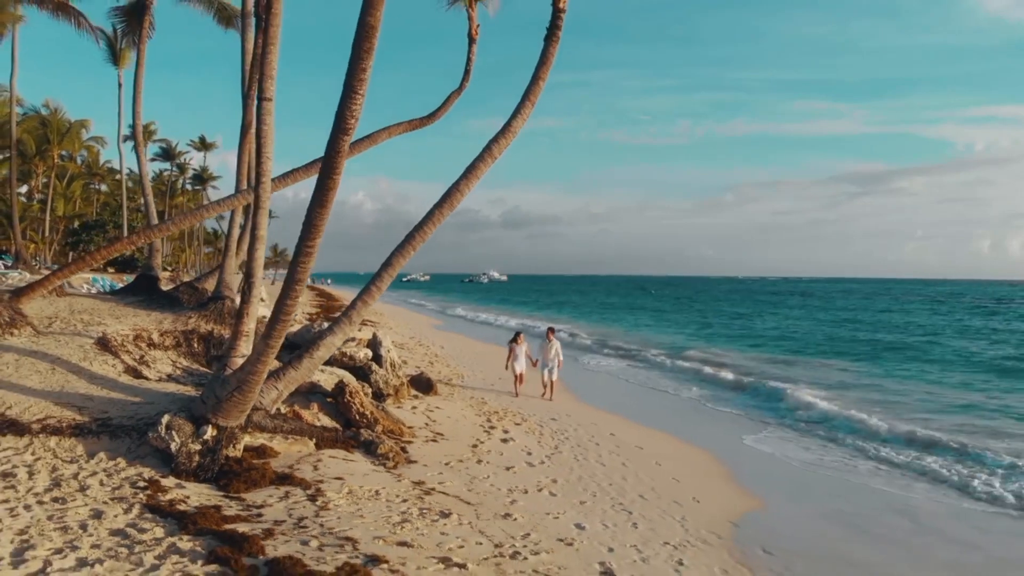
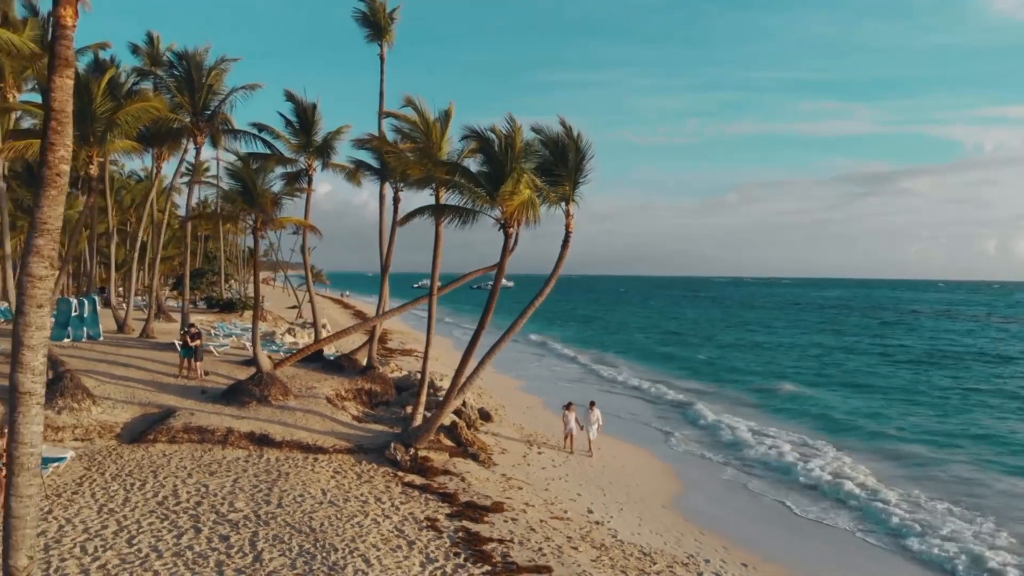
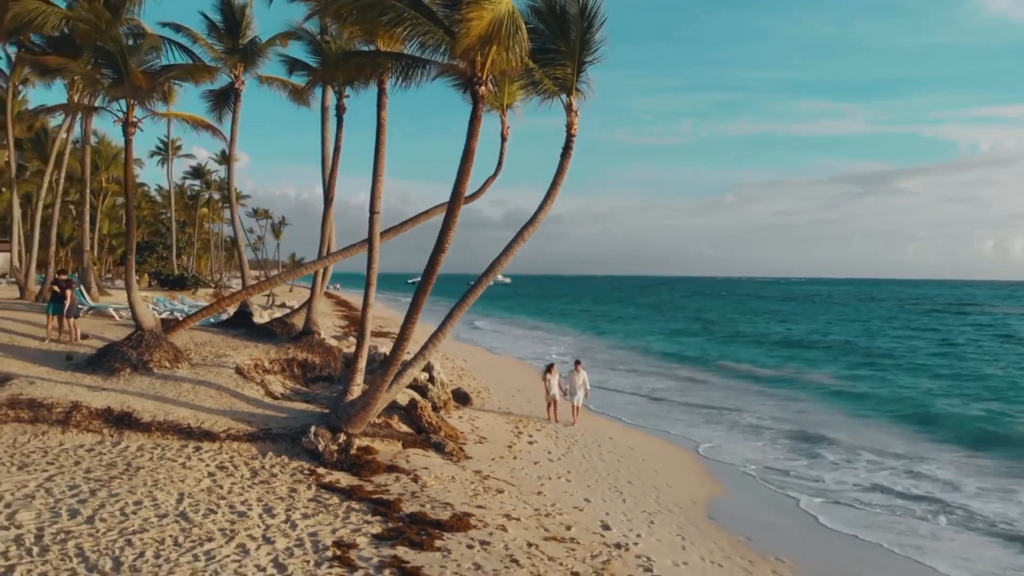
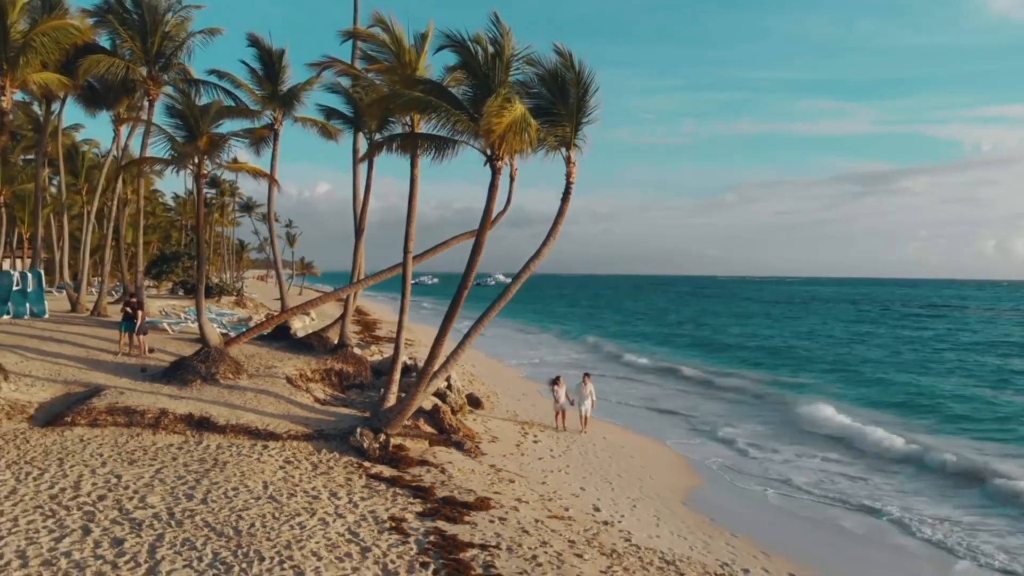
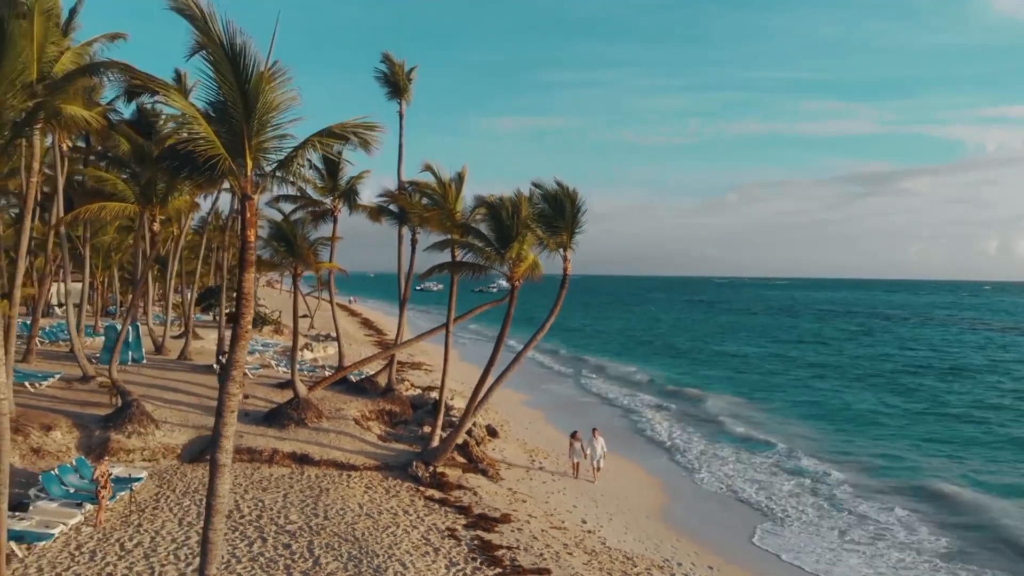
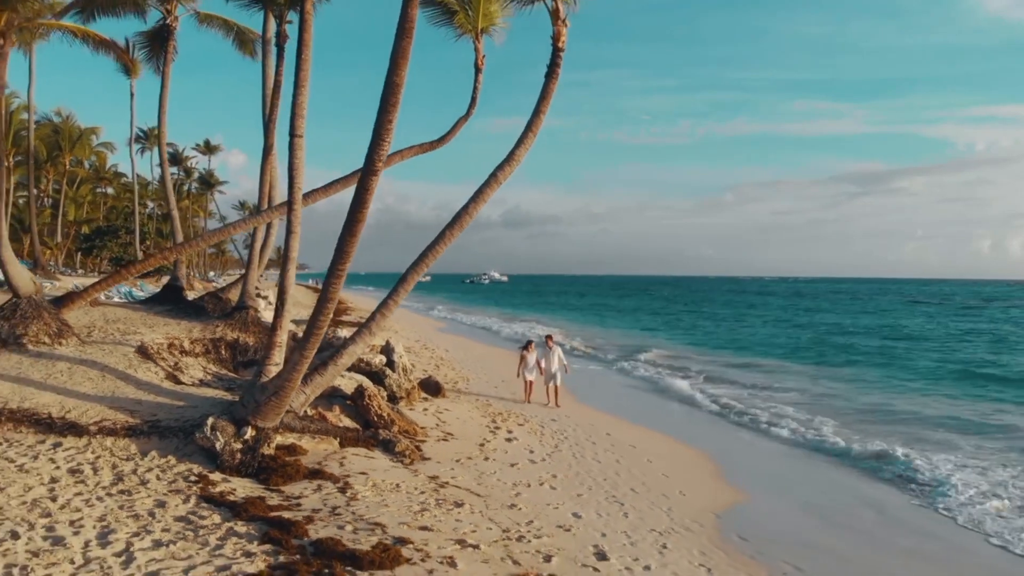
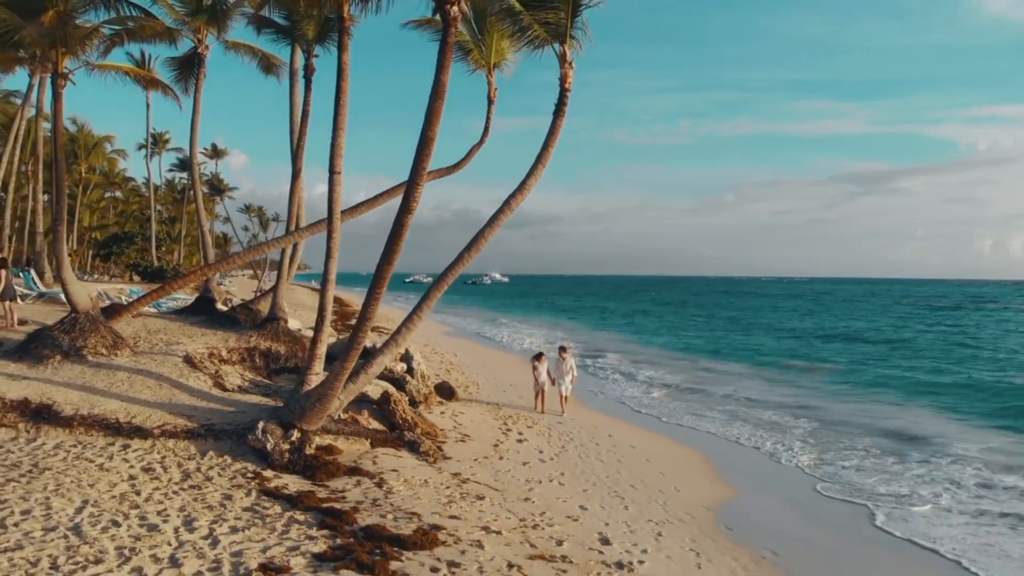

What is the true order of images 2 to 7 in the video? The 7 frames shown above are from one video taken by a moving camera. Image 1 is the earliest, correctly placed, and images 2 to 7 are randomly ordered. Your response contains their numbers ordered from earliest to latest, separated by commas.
6, 7, 3, 4, 2, 5
